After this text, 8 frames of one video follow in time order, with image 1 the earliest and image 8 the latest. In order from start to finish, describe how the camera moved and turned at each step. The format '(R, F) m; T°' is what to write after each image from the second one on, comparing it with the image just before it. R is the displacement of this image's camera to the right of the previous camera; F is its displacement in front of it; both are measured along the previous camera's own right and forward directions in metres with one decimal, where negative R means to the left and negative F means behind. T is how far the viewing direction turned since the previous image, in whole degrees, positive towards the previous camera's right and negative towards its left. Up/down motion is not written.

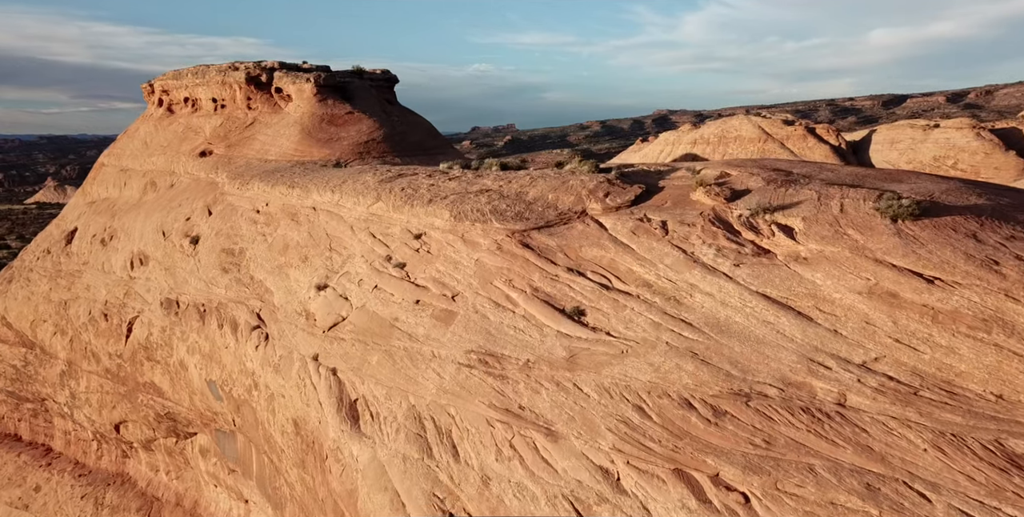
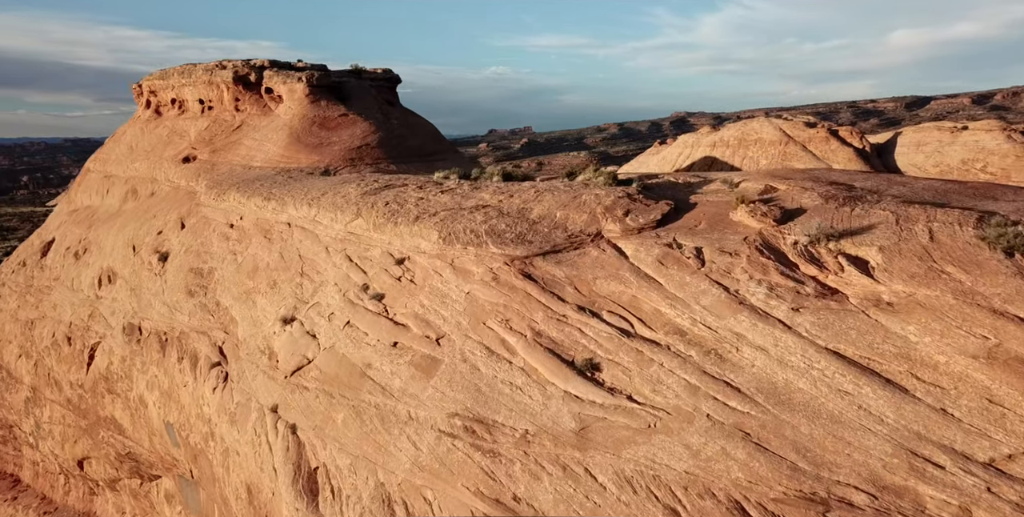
(+0.3, +2.5) m; -1°
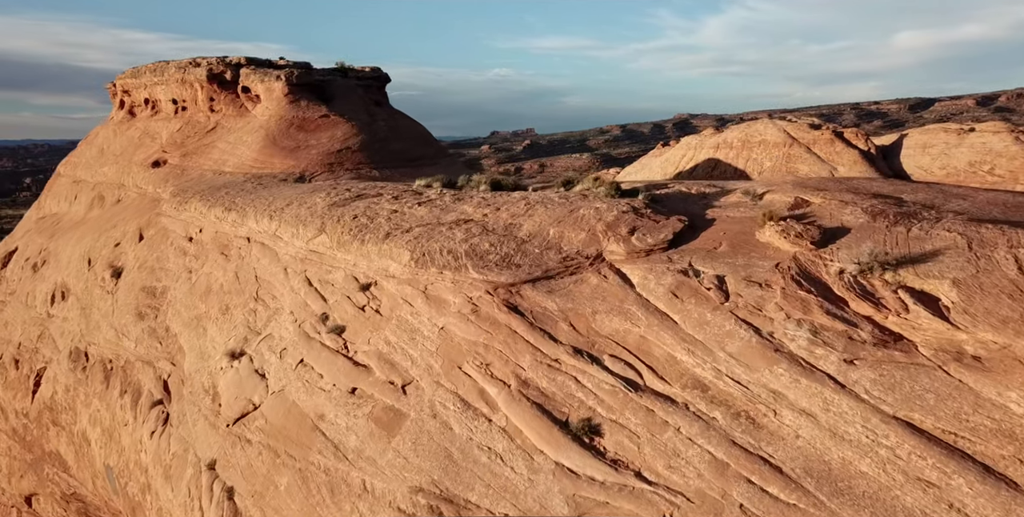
(+0.3, +1.9) m; 0°
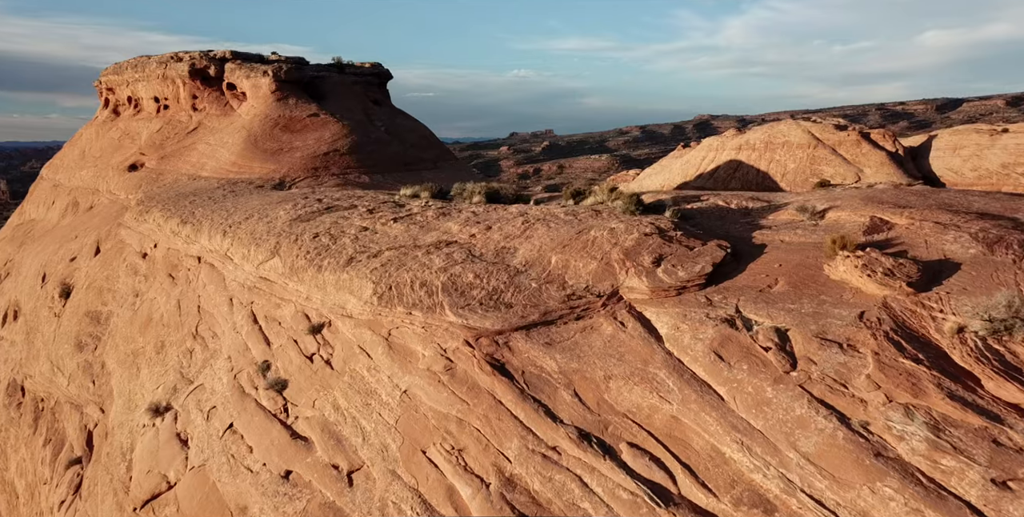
(+0.3, +2.4) m; -2°
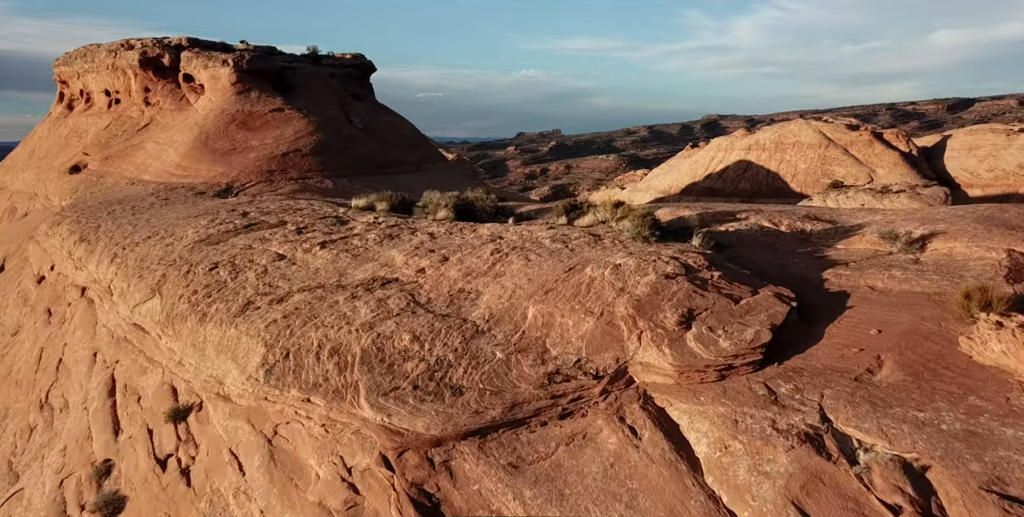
(+0.4, +2.8) m; -1°
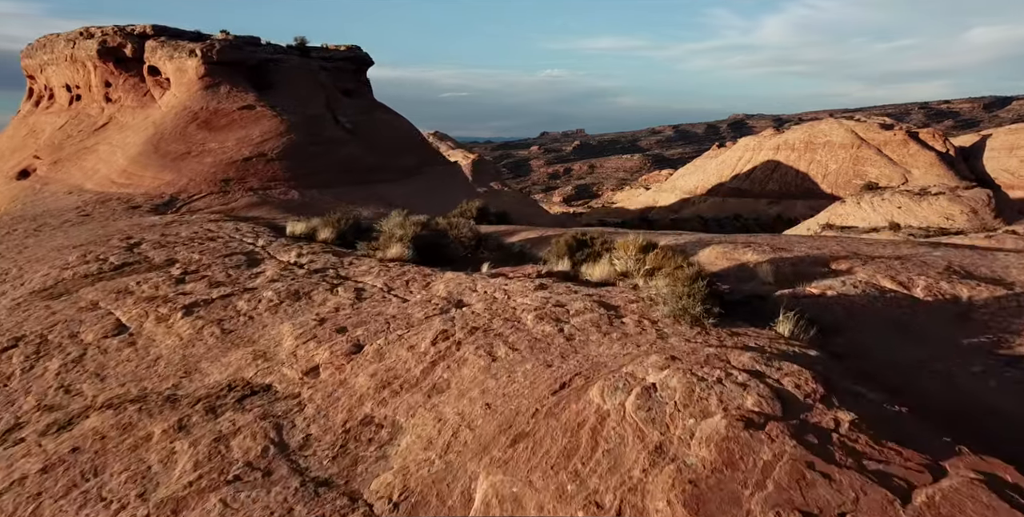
(+0.4, +2.9) m; -2°
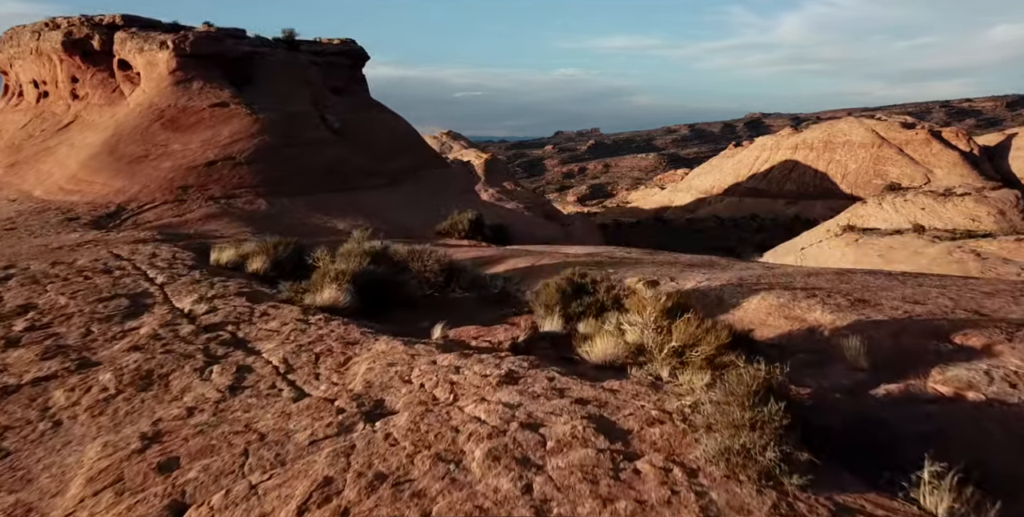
(+0.3, +1.8) m; -1°
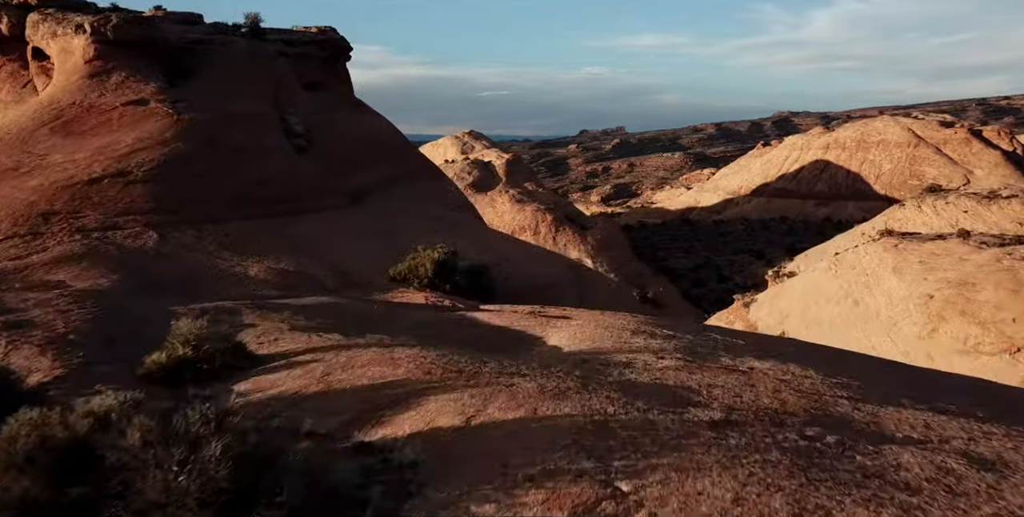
(+0.6, +3.5) m; -2°
